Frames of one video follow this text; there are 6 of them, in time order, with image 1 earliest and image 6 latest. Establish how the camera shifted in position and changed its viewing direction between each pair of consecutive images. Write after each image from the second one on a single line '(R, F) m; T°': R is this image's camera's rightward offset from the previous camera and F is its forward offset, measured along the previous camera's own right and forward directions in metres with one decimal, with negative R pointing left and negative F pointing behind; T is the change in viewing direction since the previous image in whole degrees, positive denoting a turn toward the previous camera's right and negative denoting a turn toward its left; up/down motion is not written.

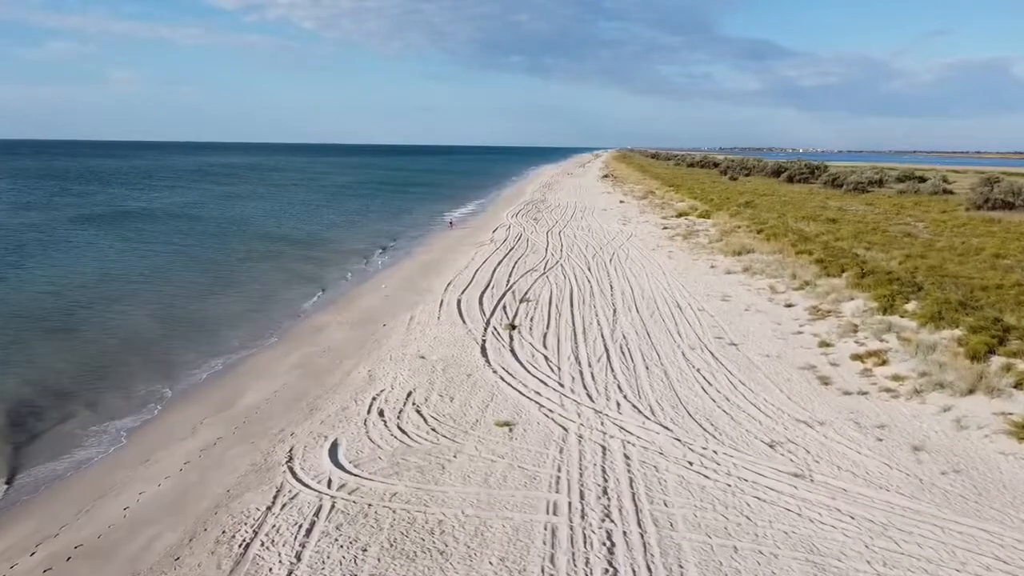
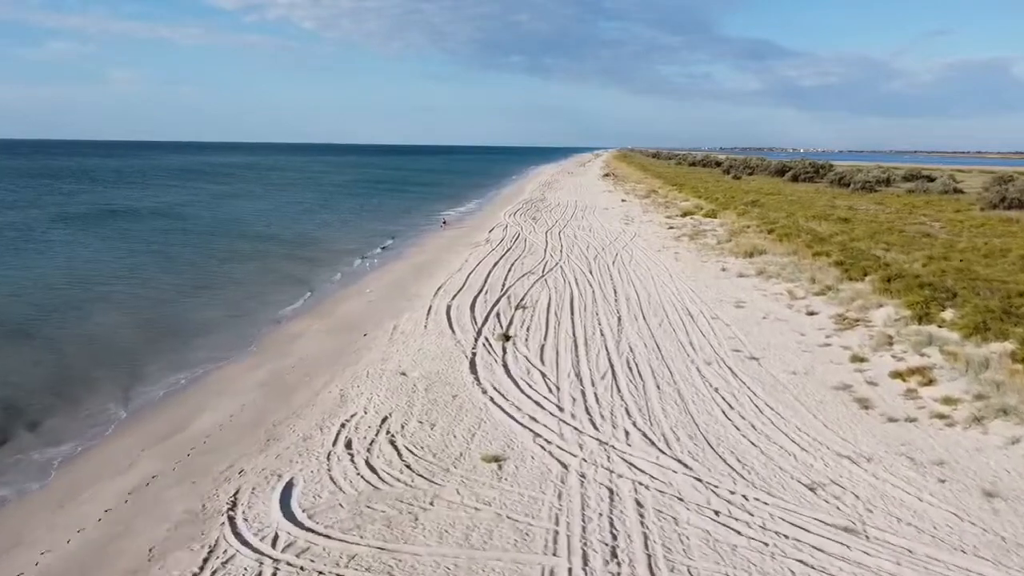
(+0.1, +1.2) m; 0°
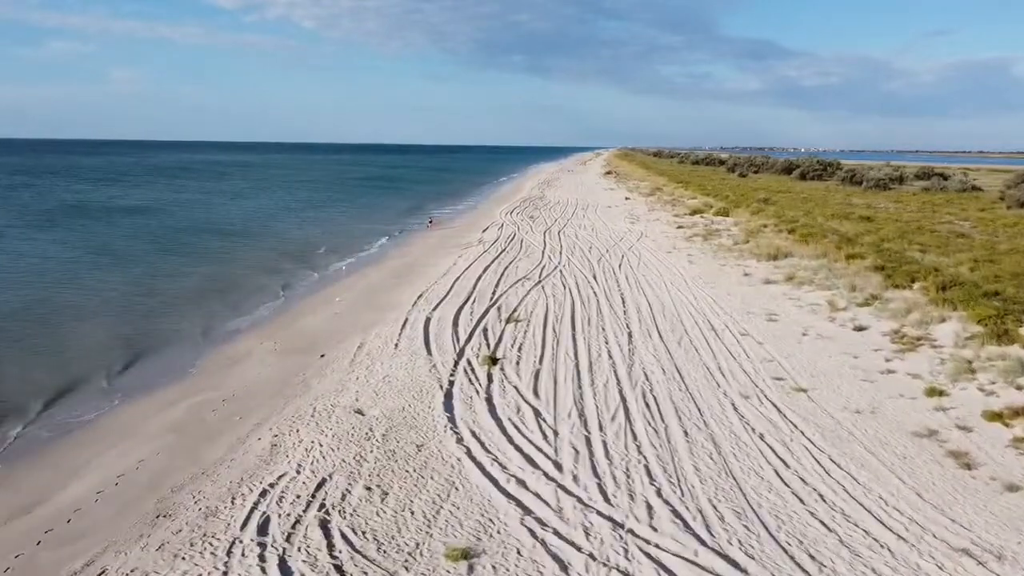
(+0.1, +2.0) m; 0°
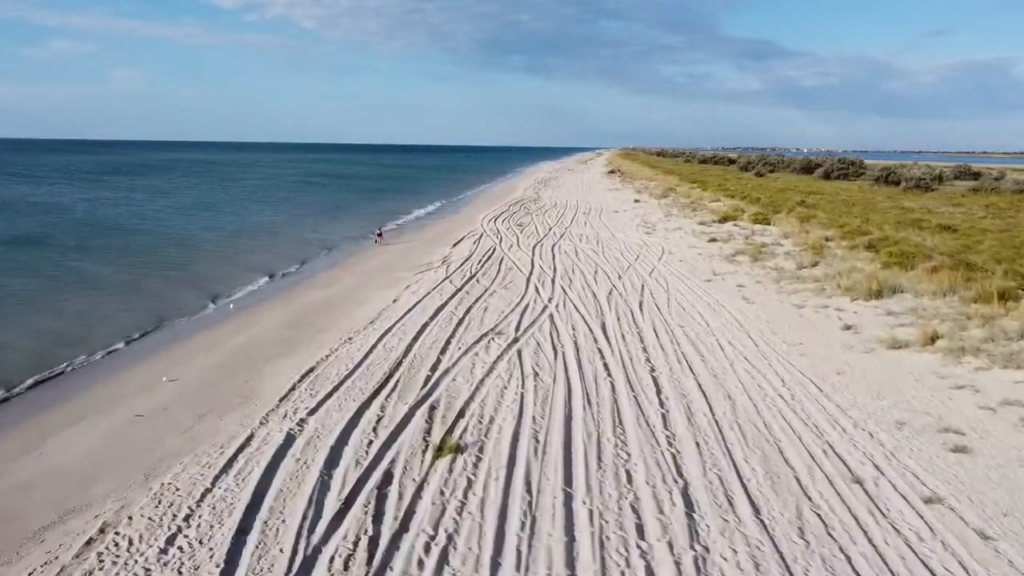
(+0.3, +5.4) m; 0°
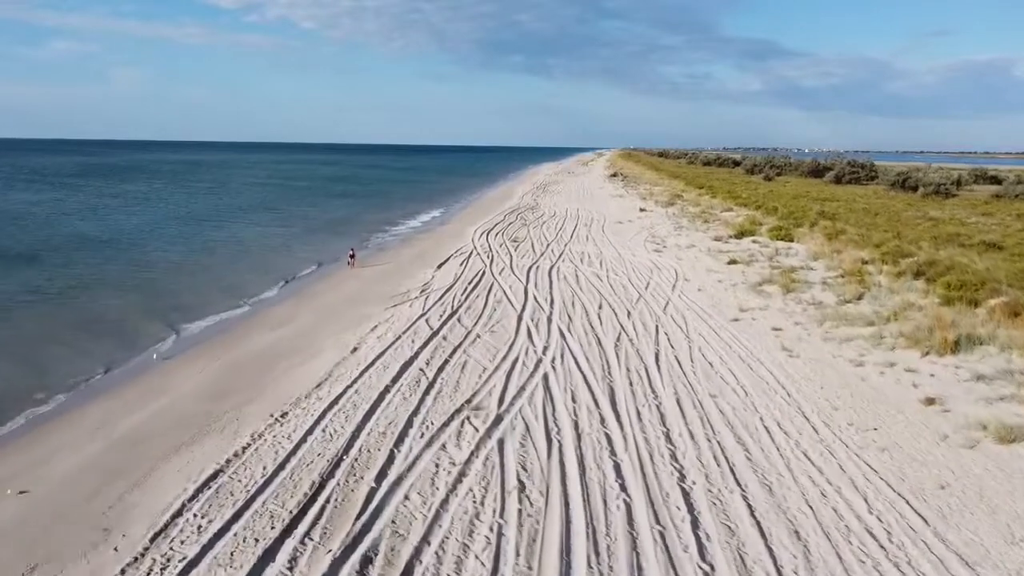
(+0.1, +2.1) m; 0°
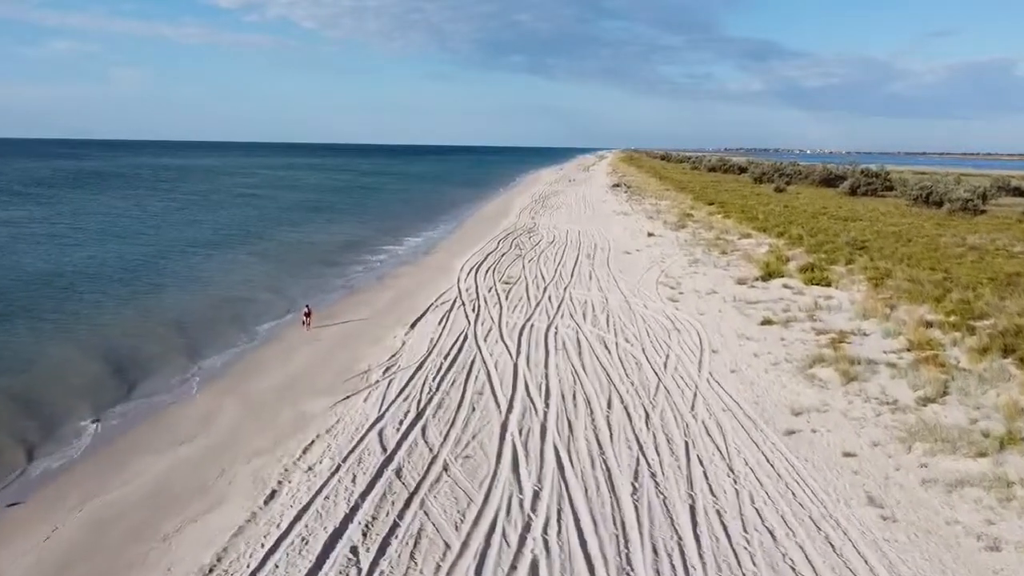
(+0.1, +2.6) m; 0°
